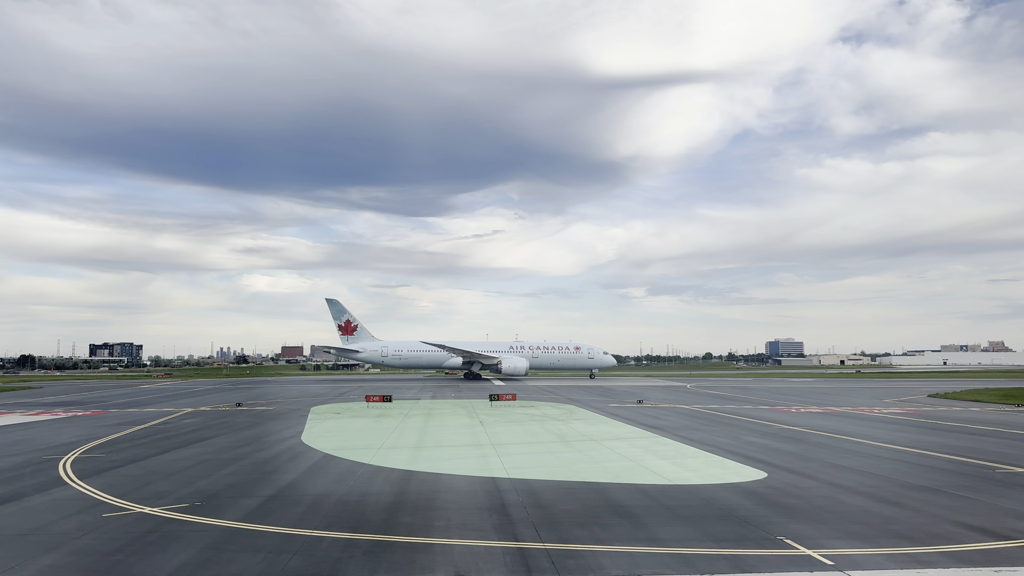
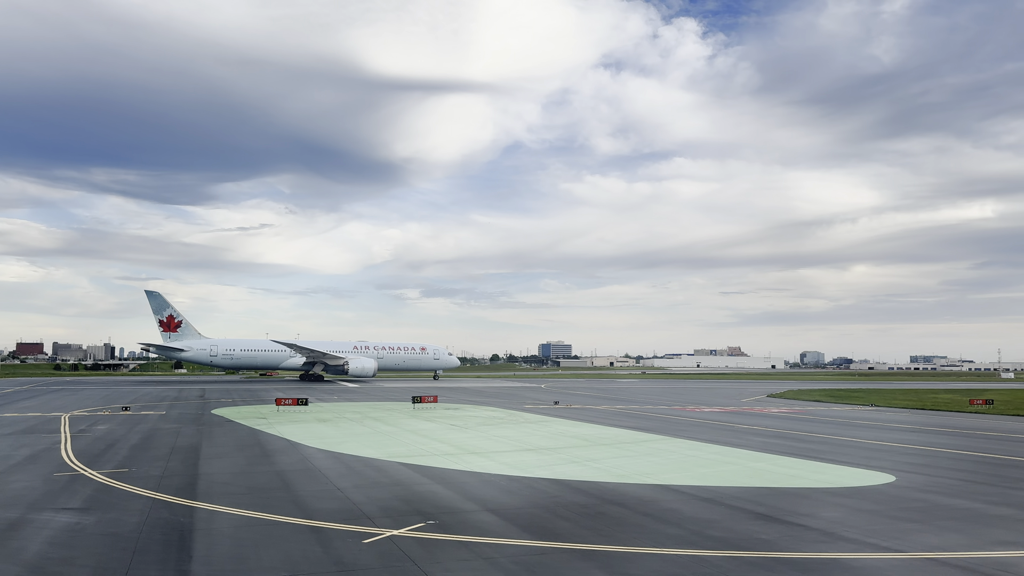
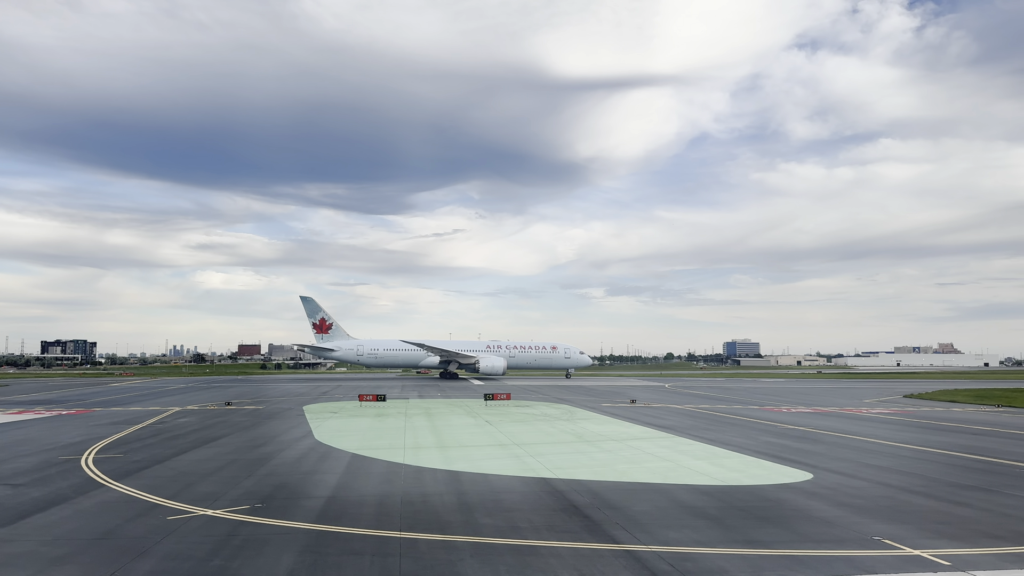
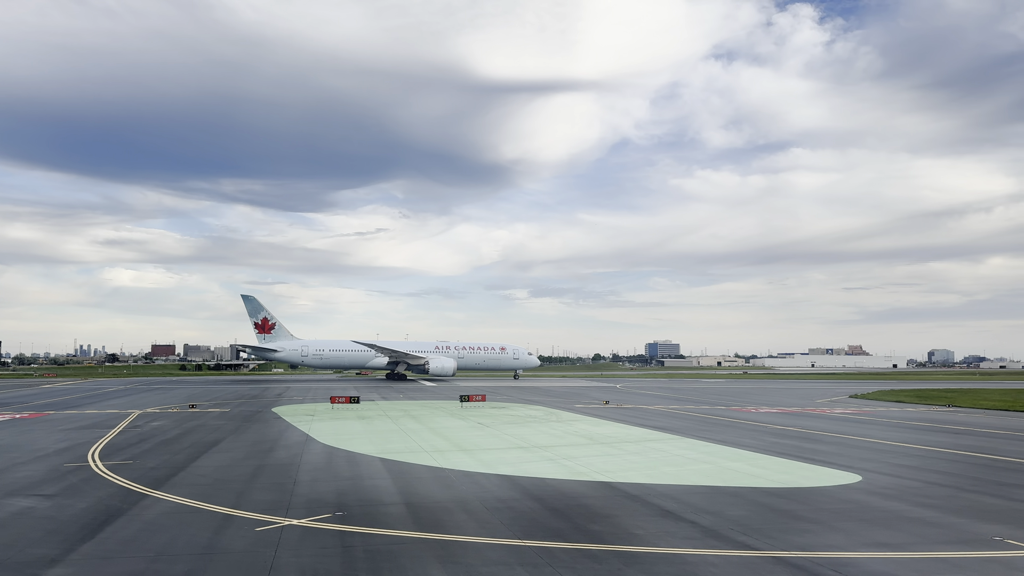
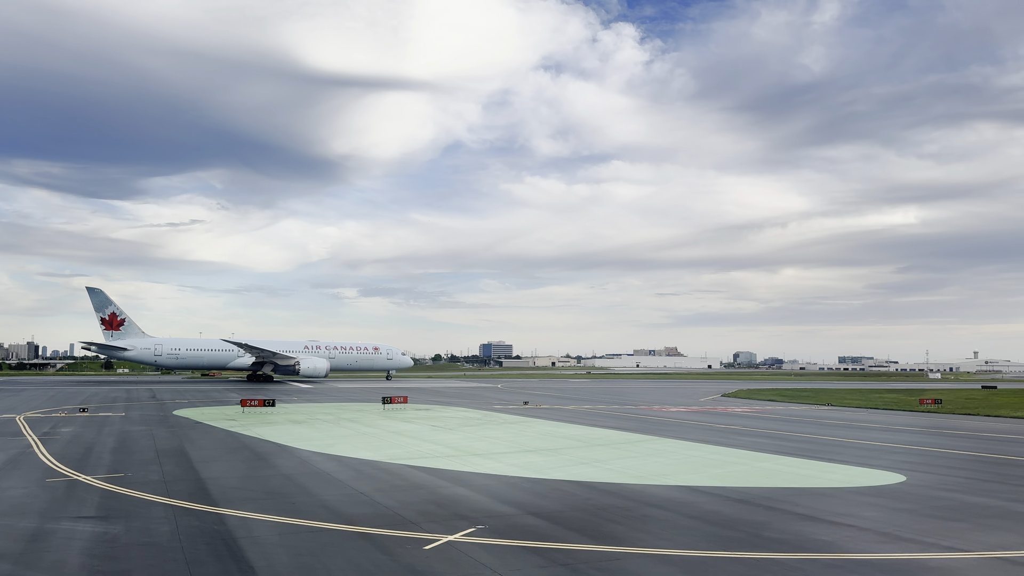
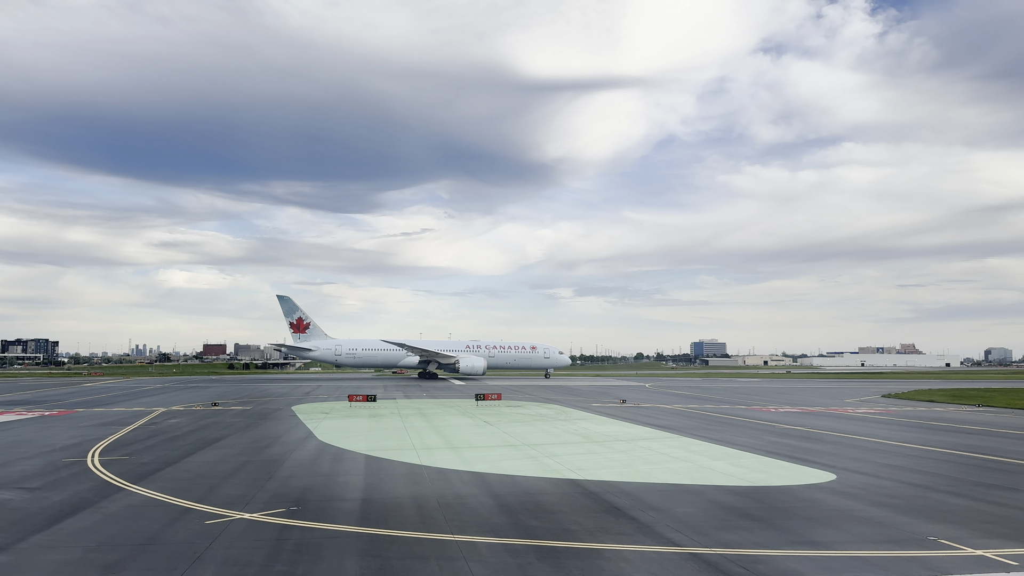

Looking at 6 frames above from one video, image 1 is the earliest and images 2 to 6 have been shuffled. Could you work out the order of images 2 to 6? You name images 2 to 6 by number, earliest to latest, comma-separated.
3, 6, 4, 2, 5
